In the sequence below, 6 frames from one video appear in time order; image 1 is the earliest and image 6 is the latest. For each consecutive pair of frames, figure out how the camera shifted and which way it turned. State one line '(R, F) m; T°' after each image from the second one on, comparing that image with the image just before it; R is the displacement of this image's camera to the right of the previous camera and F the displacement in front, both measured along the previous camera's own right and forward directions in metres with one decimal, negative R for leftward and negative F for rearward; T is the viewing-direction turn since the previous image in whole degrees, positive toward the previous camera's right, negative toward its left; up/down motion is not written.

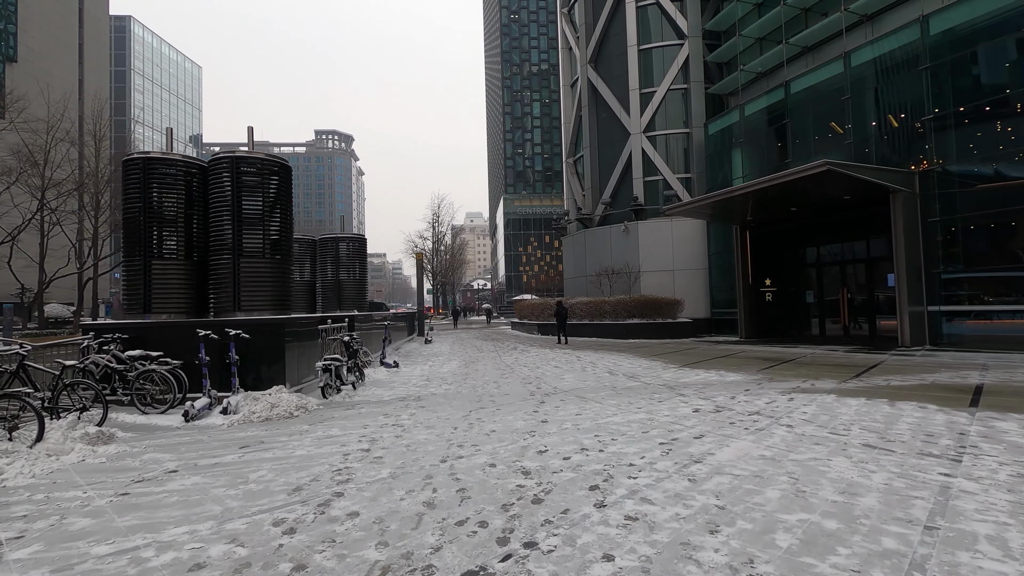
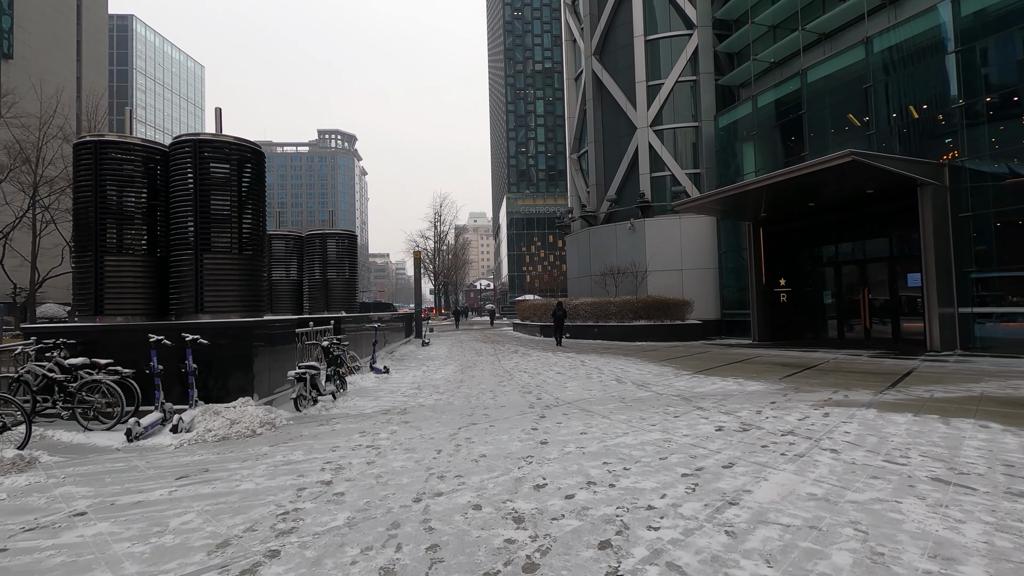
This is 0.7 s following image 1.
(+0.1, +1.0) m; 0°
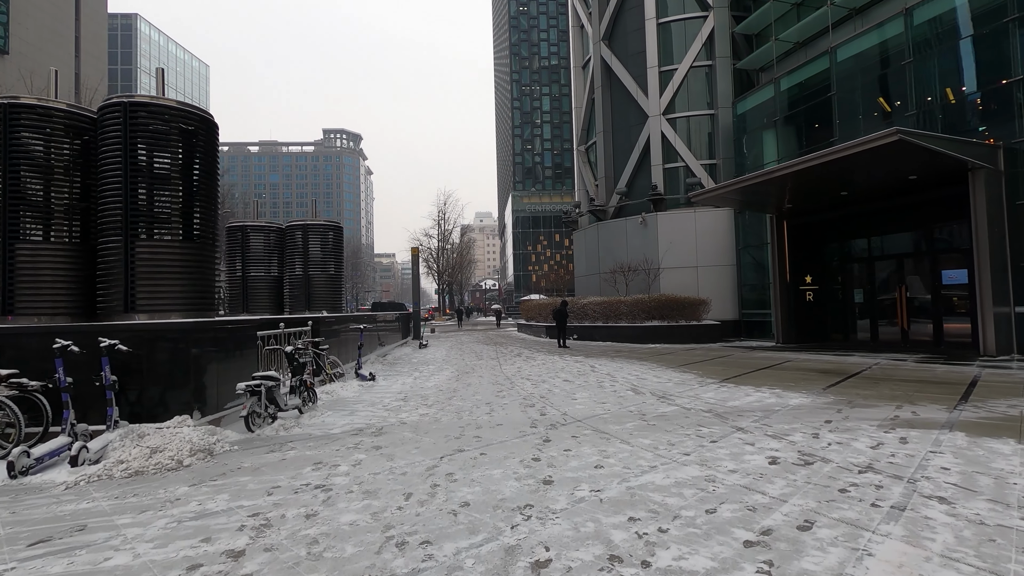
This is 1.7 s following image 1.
(+0.1, +1.4) m; -1°
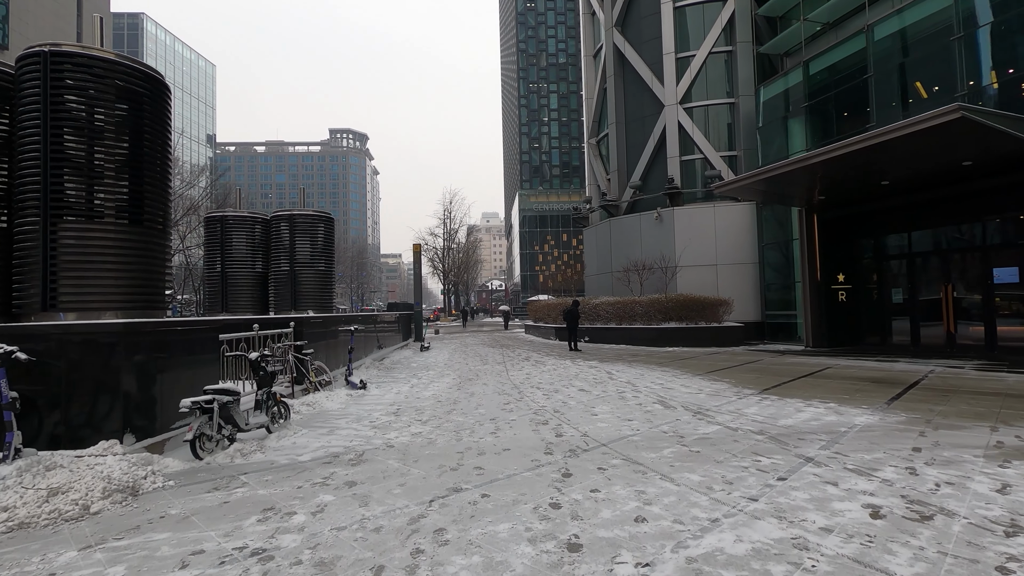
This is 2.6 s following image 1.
(0.0, +1.3) m; -1°
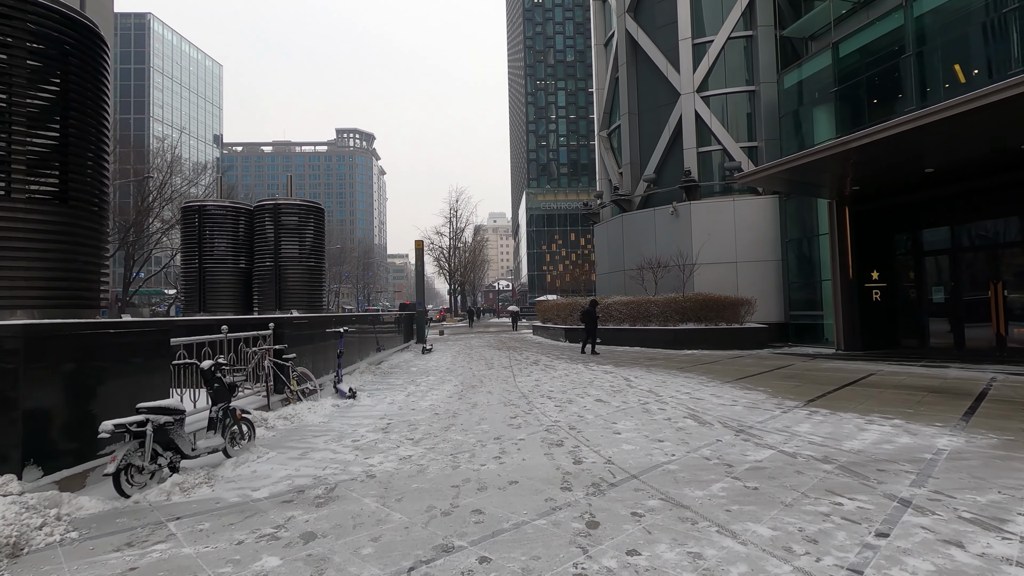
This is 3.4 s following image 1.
(0.0, +1.1) m; -1°
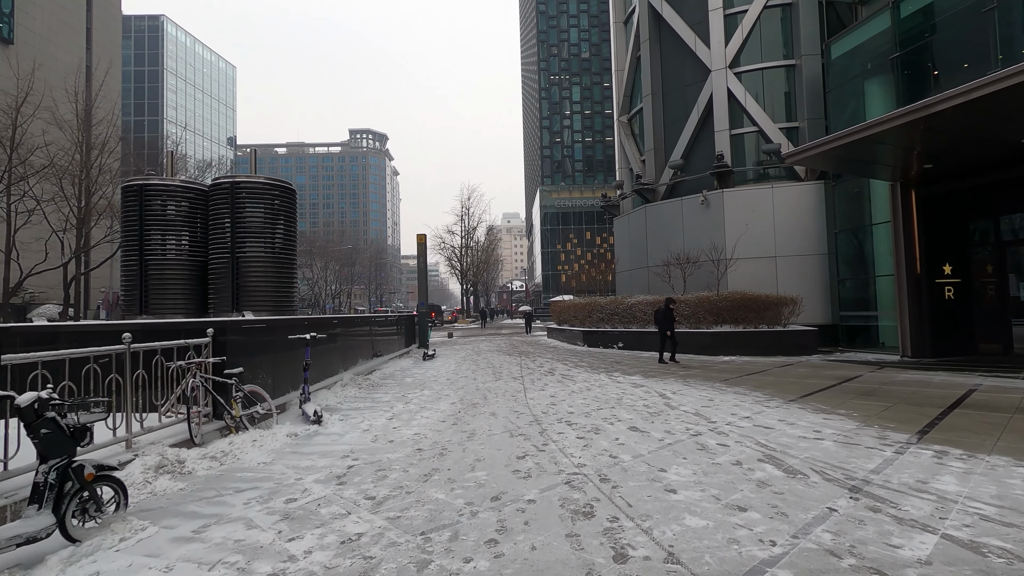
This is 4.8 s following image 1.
(+0.1, +1.9) m; -2°
